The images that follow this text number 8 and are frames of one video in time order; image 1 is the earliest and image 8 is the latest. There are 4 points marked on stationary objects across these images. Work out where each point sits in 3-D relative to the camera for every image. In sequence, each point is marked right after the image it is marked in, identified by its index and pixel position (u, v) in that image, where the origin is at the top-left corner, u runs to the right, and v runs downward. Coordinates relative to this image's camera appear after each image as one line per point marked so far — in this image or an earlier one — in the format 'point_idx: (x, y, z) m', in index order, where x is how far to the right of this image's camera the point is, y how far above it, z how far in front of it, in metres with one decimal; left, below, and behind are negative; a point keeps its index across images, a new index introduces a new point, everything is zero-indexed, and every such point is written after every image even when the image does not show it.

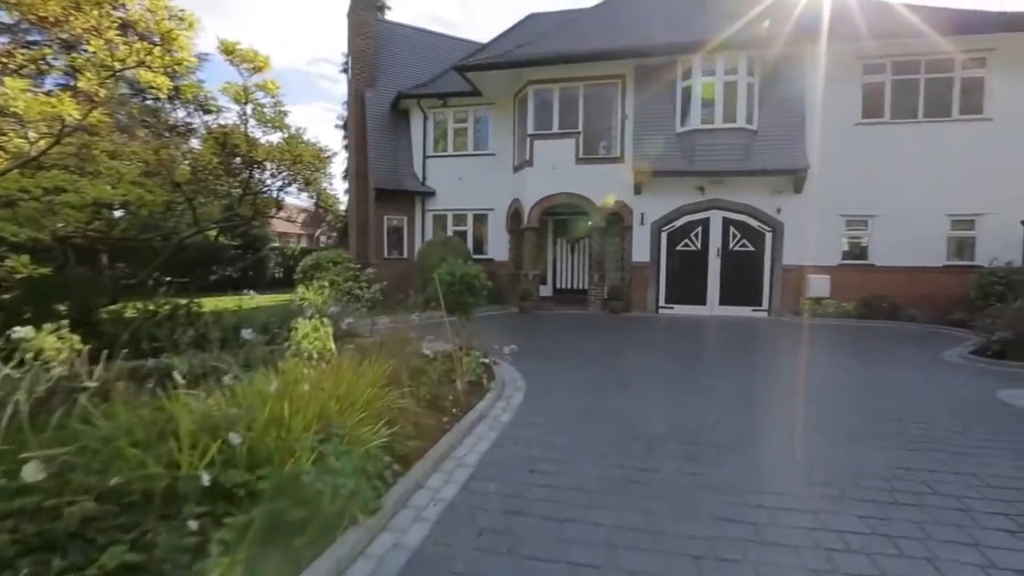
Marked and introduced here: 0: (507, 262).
0: (-0.2, +0.9, +17.3) m
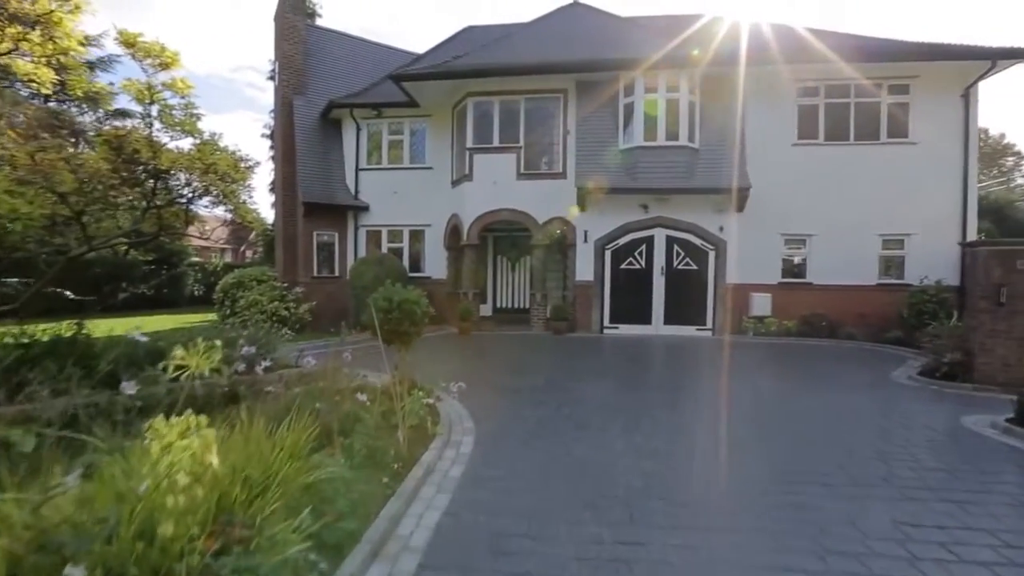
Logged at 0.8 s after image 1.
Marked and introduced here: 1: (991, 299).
0: (-2.1, +0.2, +16.5) m
1: (+7.0, -0.1, +7.6) m
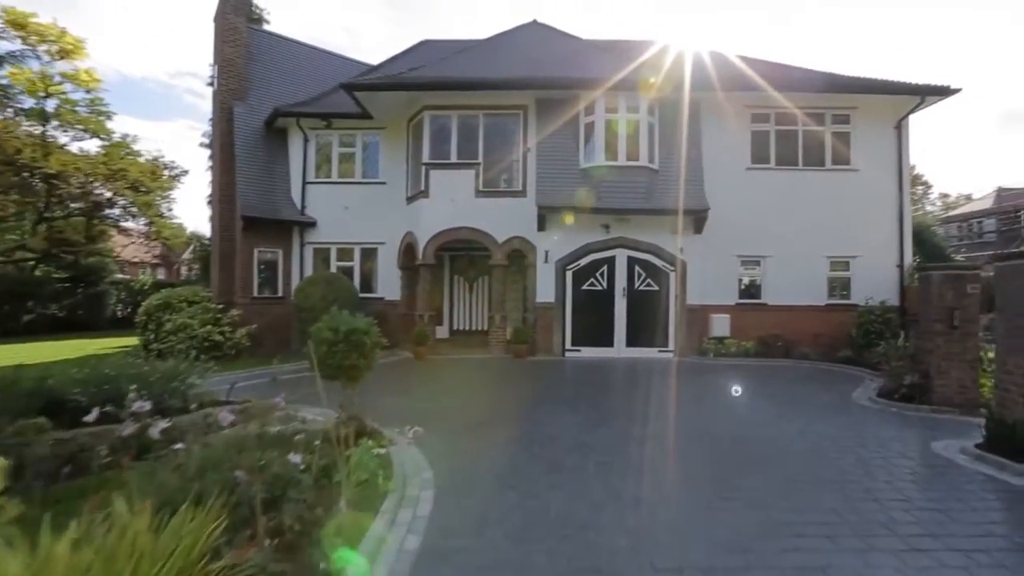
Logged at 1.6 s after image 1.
0: (-3.4, -0.4, +15.7) m
1: (+6.4, -0.5, +7.6) m
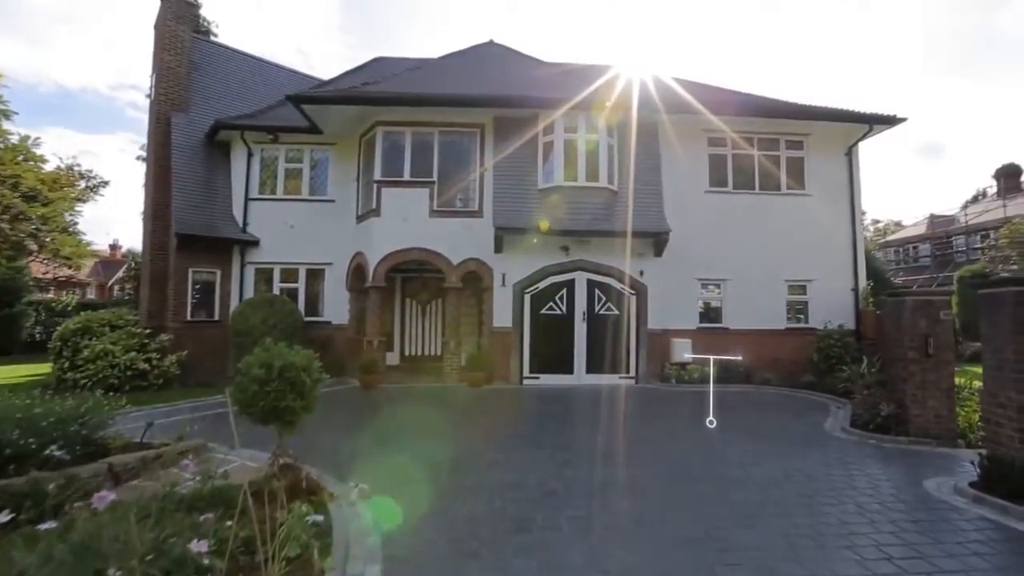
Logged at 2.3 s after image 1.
0: (-4.6, -1.1, +14.7) m
1: (+5.9, -0.9, +7.5) m
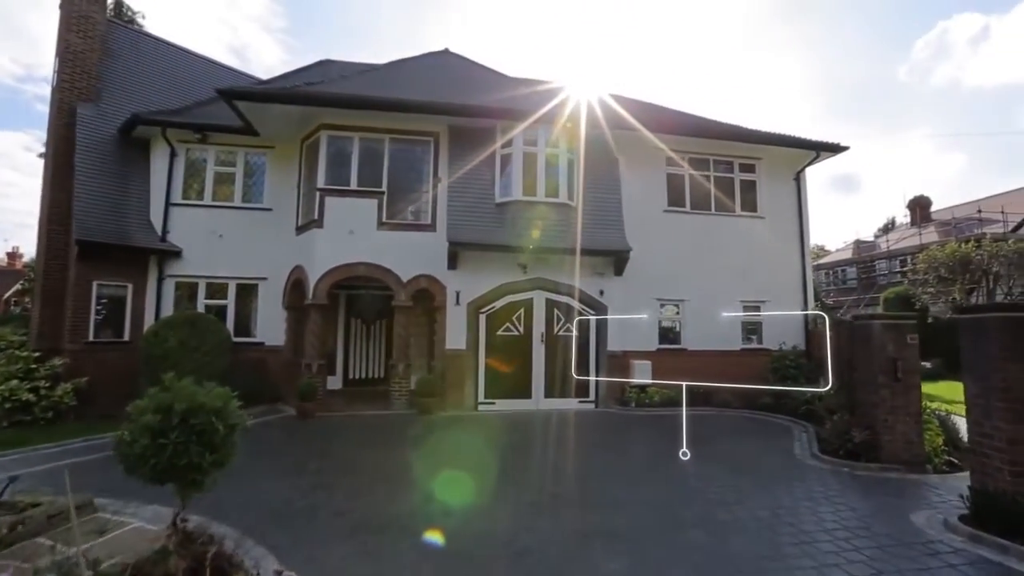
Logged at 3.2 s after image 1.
0: (-5.8, -1.5, +13.4) m
1: (+5.4, -1.2, +7.4) m
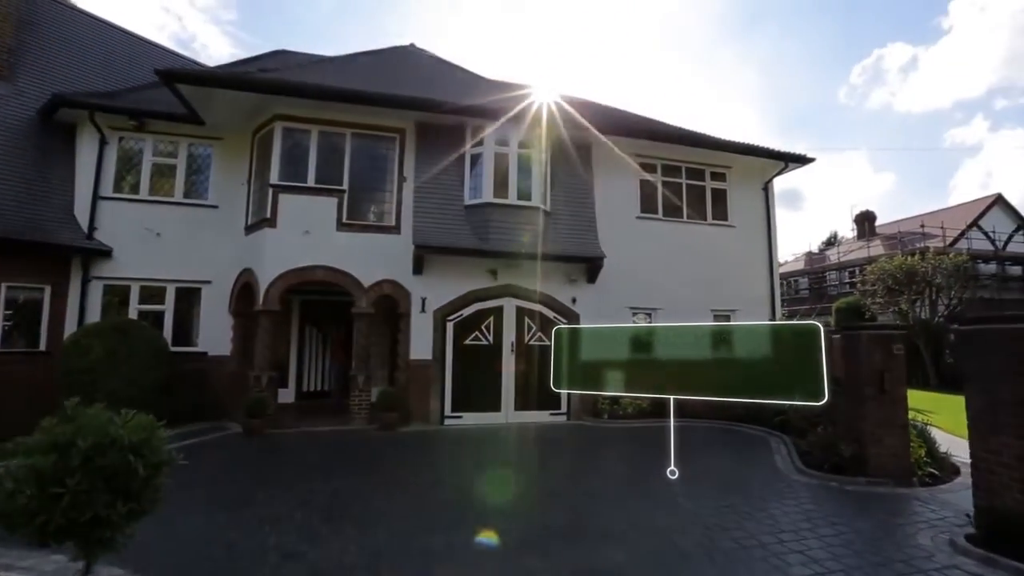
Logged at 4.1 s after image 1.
0: (-6.6, -1.6, +12.2) m
1: (+5.1, -1.3, +7.2) m
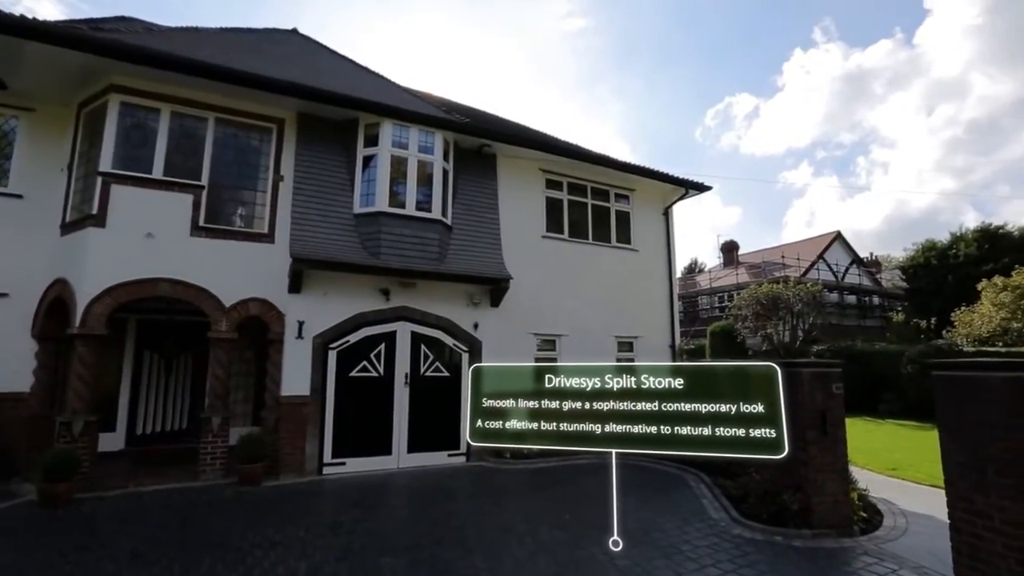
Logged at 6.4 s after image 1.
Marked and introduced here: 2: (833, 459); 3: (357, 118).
0: (-8.6, -1.9, +9.3) m
1: (+3.9, -1.8, +6.9) m
2: (+4.1, -2.2, +6.9) m
3: (-3.1, +3.4, +10.7) m
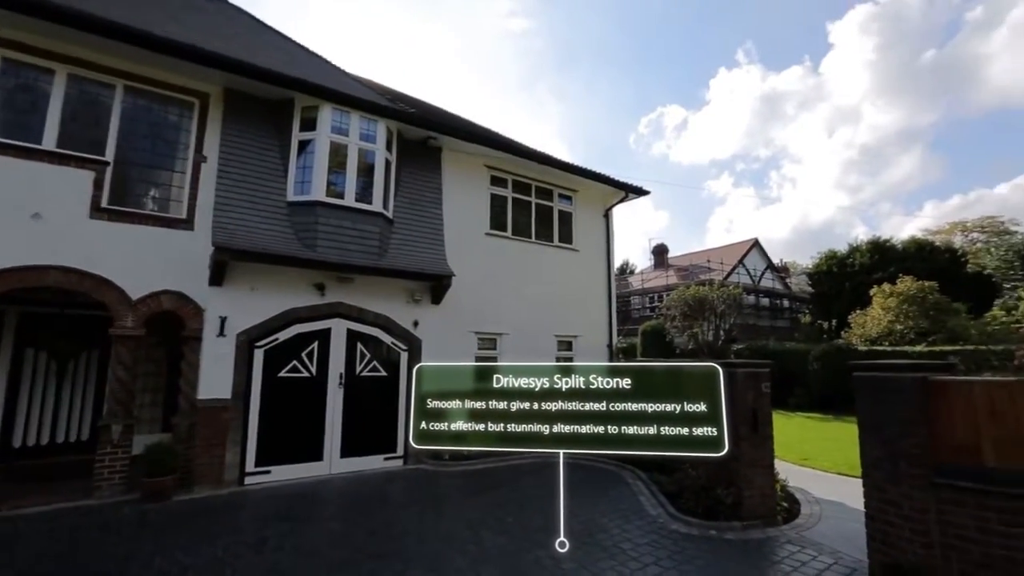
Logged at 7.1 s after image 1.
0: (-9.5, -1.7, +7.8) m
1: (+3.2, -1.9, +7.1) m
2: (+3.4, -2.2, +7.1) m
3: (-4.1, +3.5, +9.9) m
